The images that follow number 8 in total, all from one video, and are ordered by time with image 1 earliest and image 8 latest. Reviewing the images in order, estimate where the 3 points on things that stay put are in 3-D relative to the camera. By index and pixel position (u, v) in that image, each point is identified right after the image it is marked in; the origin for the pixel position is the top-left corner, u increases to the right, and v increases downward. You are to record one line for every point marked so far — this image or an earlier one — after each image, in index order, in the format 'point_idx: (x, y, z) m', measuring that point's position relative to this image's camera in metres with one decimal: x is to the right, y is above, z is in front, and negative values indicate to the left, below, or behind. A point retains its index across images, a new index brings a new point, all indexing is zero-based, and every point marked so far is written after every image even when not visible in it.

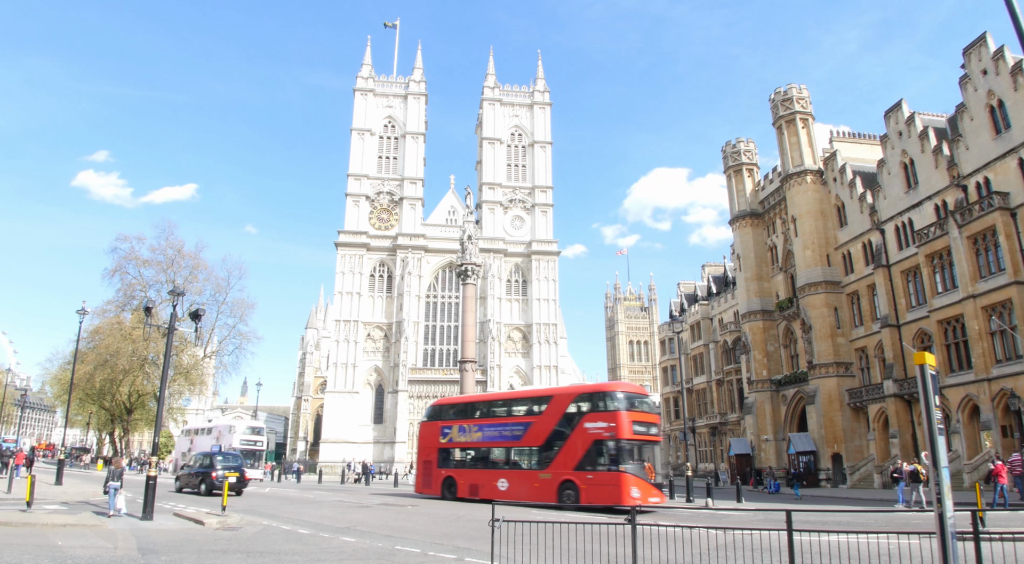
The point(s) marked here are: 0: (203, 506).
0: (-8.7, -6.2, +19.5) m
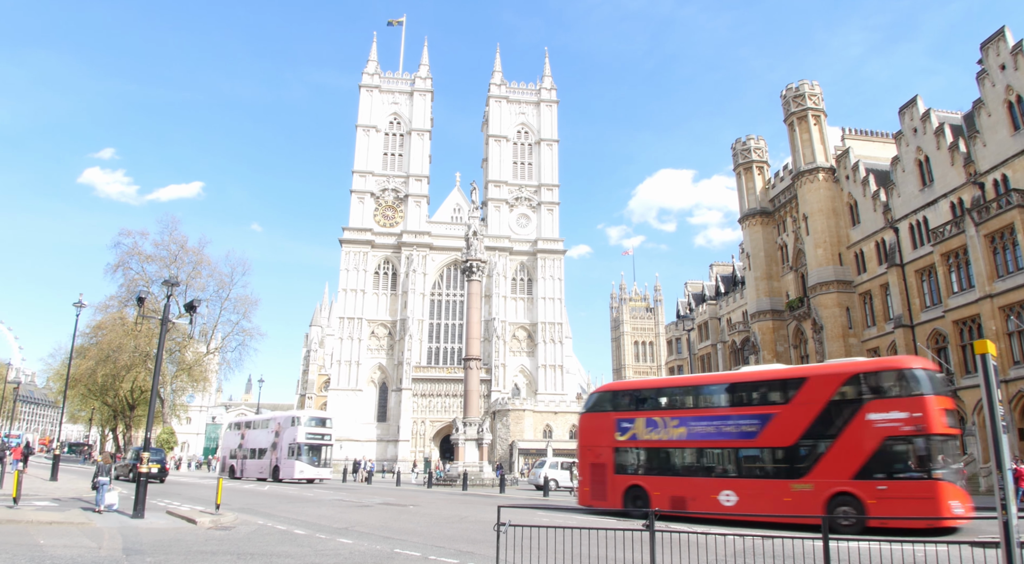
0: (-8.6, -6.0, +18.9) m
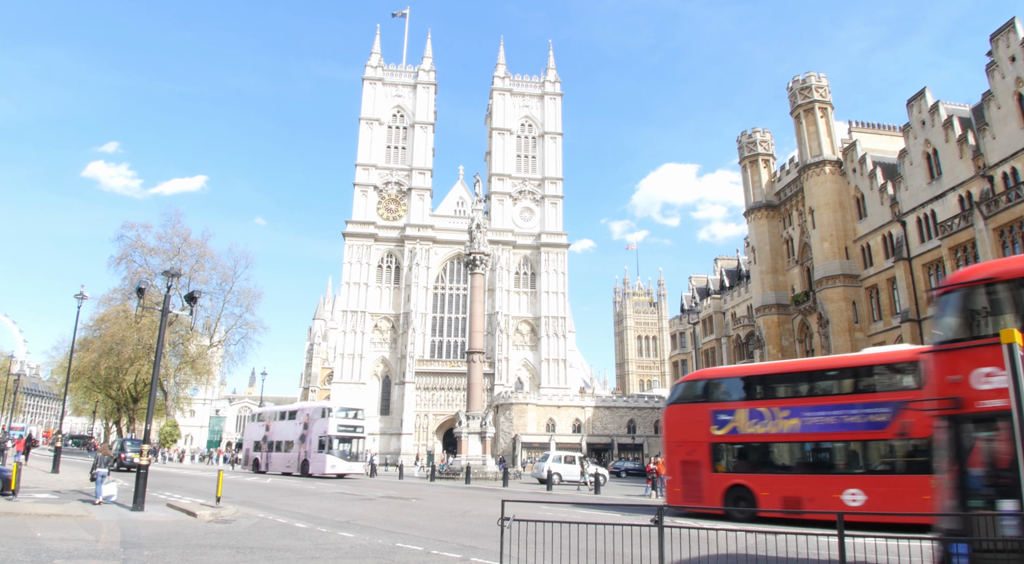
0: (-8.5, -5.8, +18.8) m
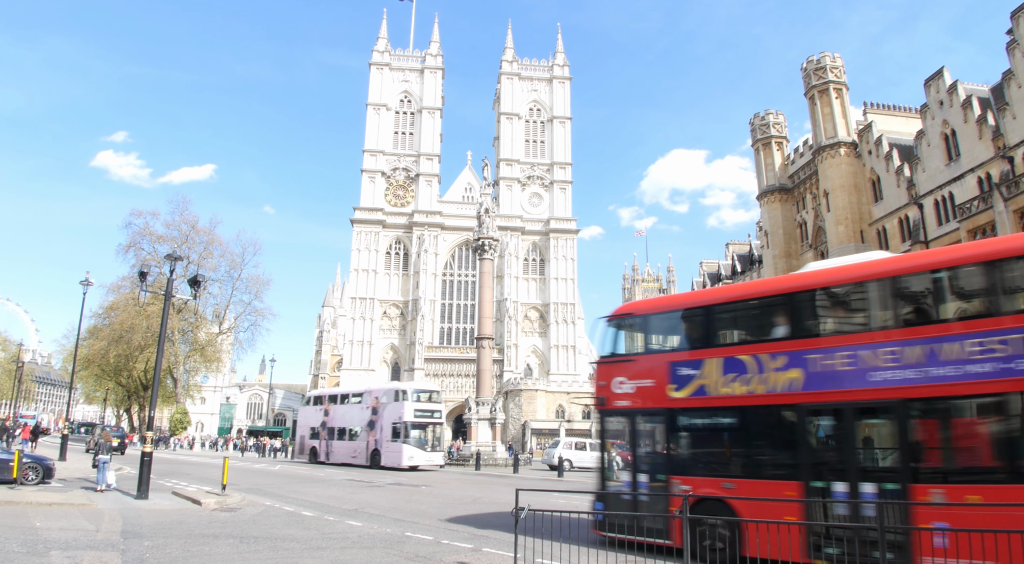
0: (-8.2, -5.4, +18.6) m
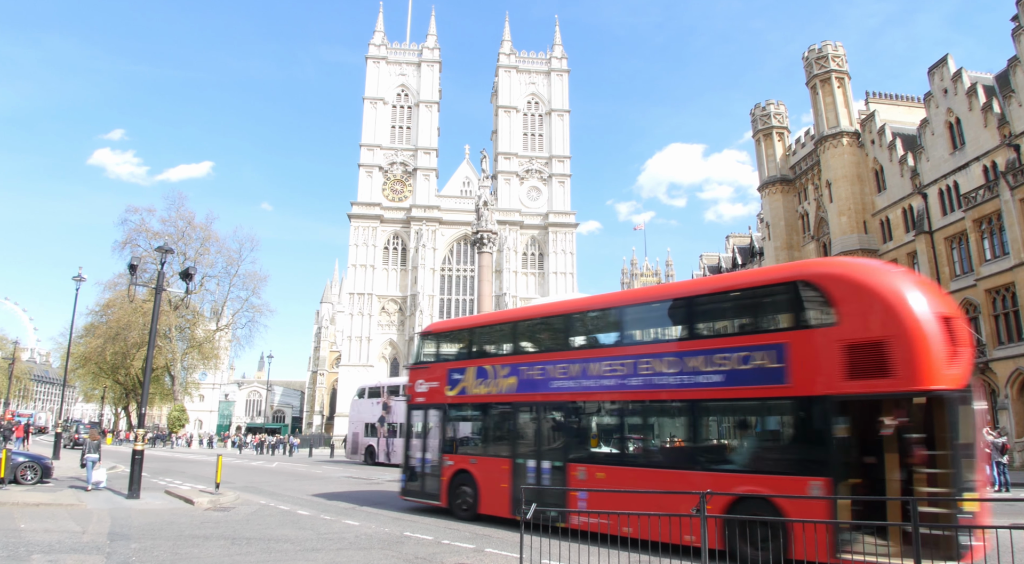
0: (-8.2, -5.2, +18.2) m
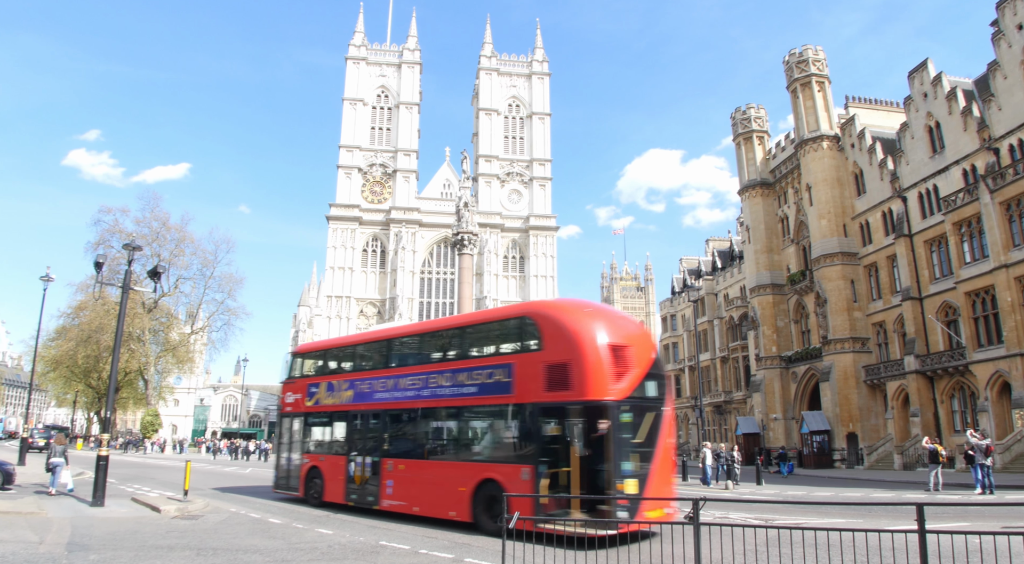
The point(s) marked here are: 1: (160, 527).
0: (-8.7, -5.2, +17.6) m
1: (-5.8, -4.0, +11.6) m
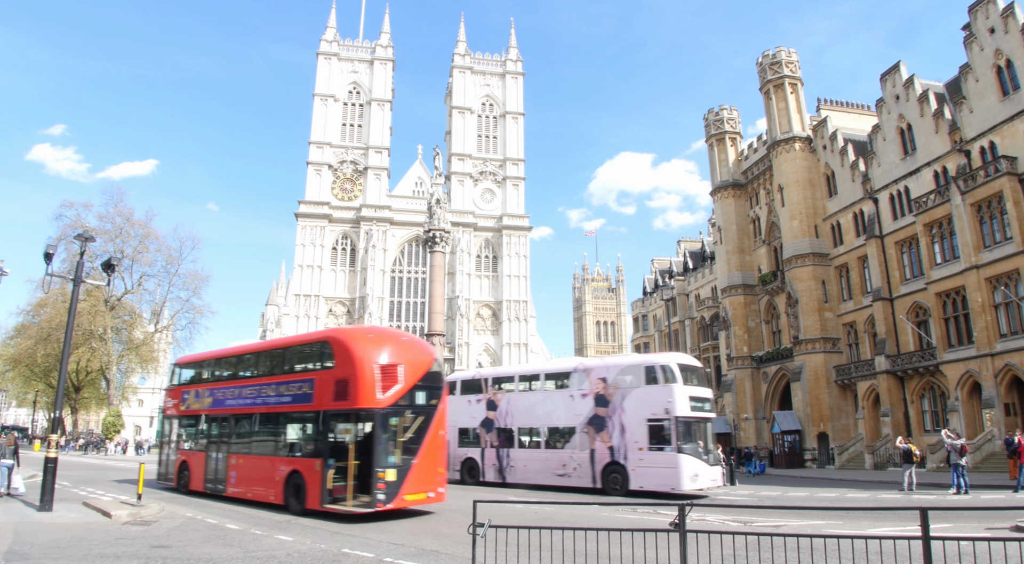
0: (-9.4, -5.1, +16.8) m
1: (-6.3, -3.9, +10.9) m
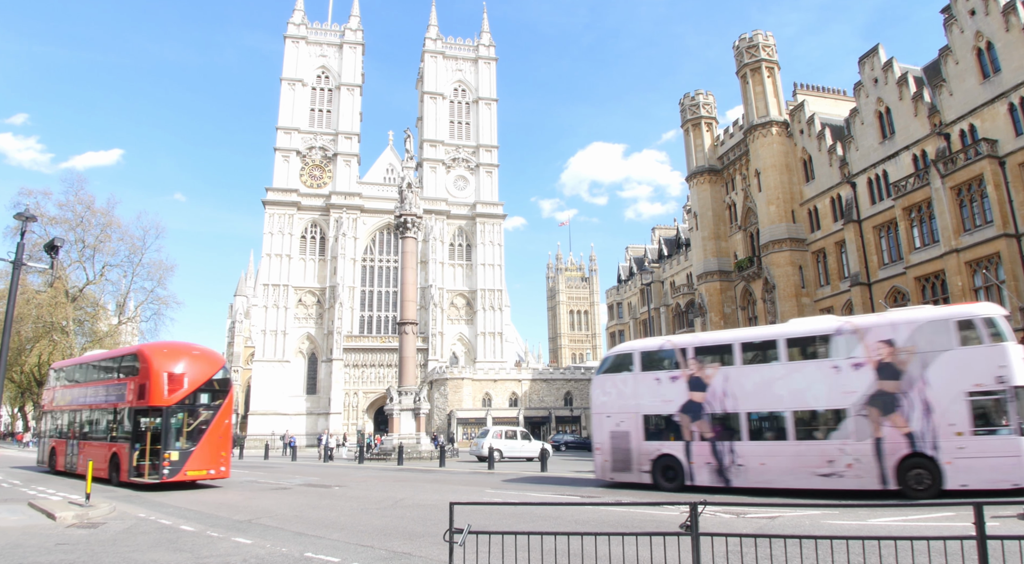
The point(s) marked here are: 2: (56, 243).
0: (-9.9, -4.7, +15.8) m
1: (-6.6, -3.6, +10.0) m
2: (-10.0, +0.8, +15.6) m
